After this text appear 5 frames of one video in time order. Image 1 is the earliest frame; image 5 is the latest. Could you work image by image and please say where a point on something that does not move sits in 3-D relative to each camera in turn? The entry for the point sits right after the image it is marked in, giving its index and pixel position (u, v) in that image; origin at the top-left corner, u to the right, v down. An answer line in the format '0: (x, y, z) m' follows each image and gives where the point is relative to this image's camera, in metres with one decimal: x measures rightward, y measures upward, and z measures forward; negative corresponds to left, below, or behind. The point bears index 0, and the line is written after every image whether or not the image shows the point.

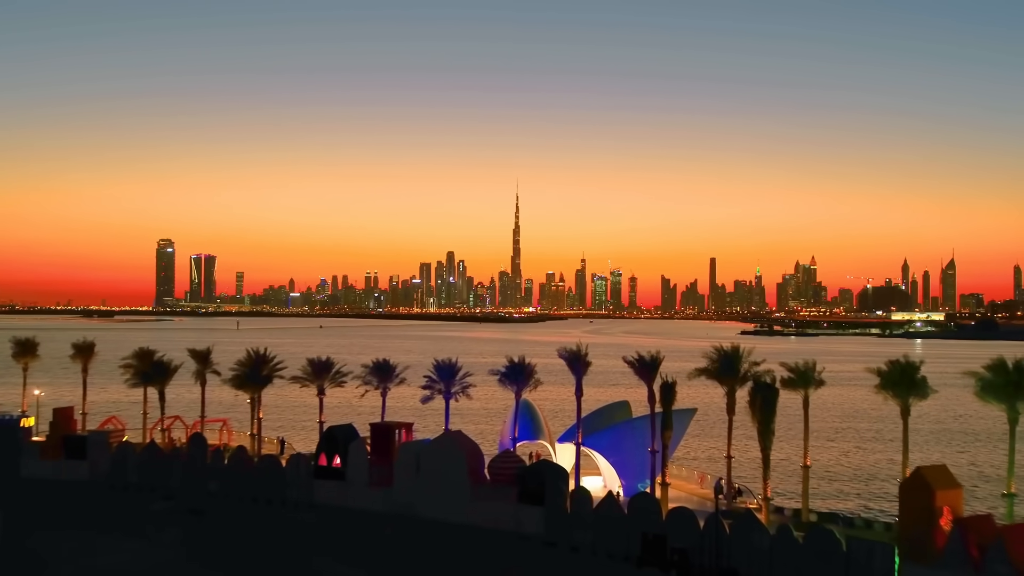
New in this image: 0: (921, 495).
0: (+6.2, -3.1, +14.3) m
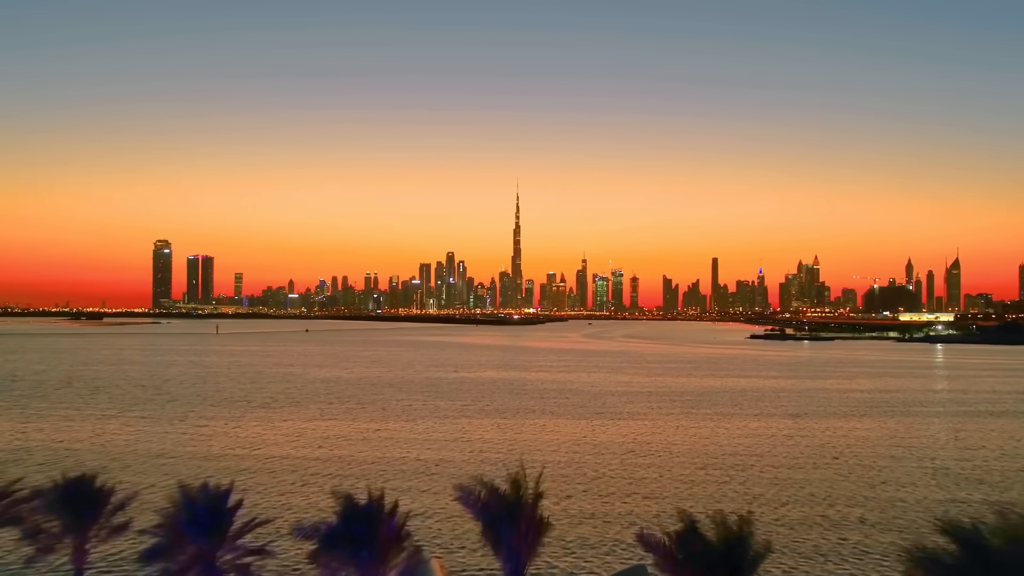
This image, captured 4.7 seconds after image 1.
0: (+4.5, -3.4, -0.4) m
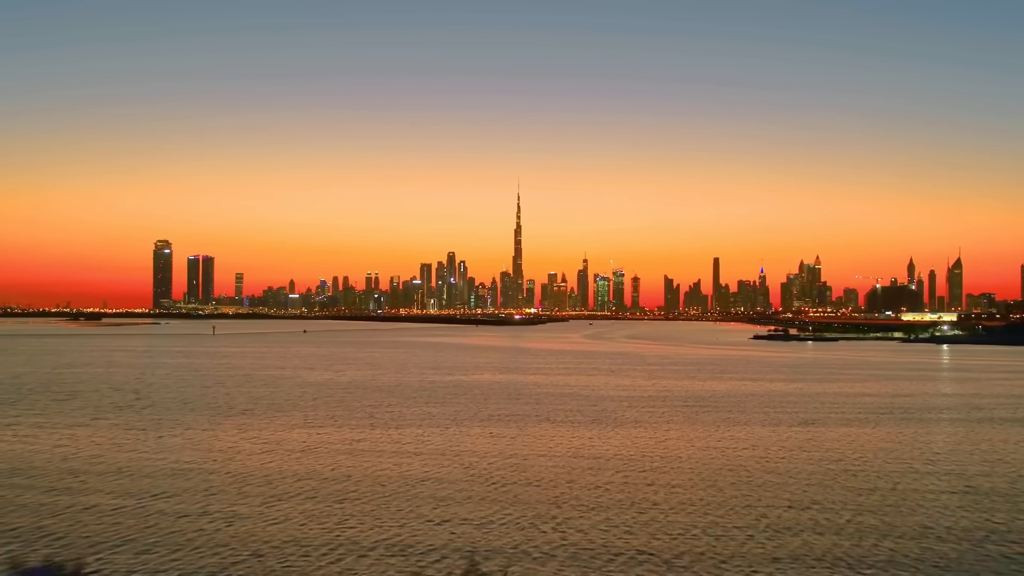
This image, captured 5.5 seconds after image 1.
0: (+4.2, -3.4, -3.3) m
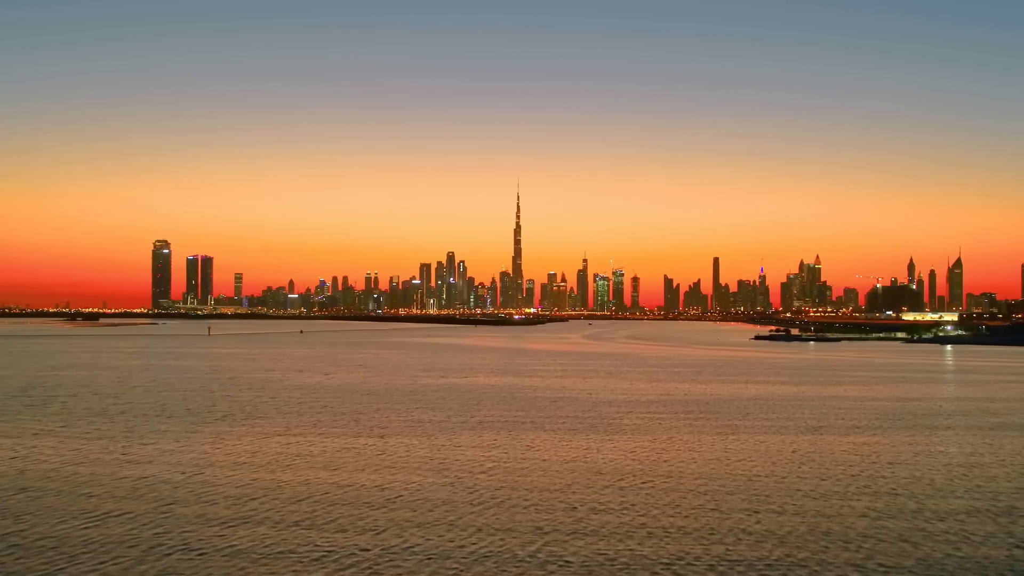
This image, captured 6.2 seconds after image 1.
0: (+3.8, -3.4, -6.0) m
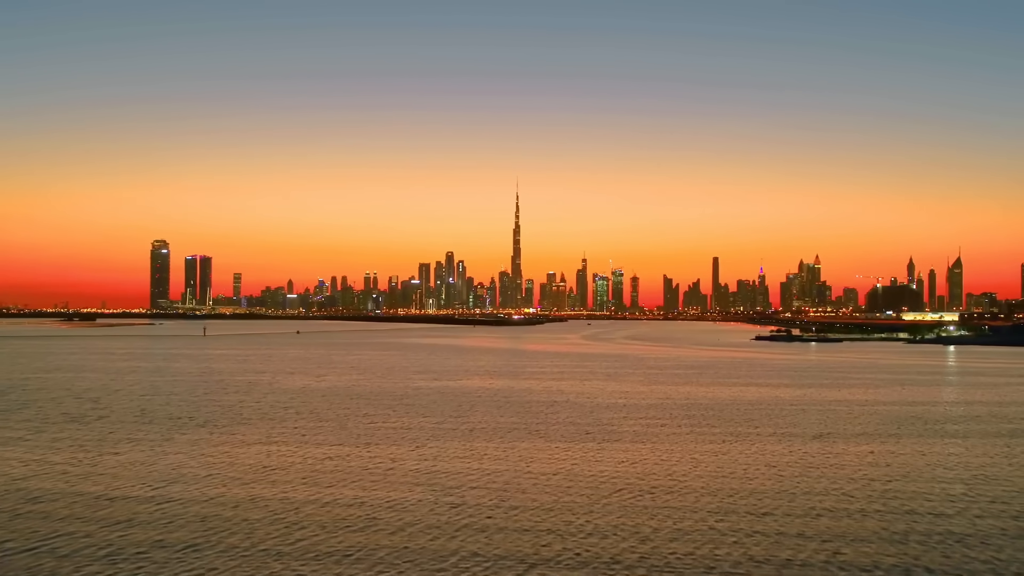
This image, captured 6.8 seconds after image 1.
0: (+3.5, -3.4, -8.2) m
